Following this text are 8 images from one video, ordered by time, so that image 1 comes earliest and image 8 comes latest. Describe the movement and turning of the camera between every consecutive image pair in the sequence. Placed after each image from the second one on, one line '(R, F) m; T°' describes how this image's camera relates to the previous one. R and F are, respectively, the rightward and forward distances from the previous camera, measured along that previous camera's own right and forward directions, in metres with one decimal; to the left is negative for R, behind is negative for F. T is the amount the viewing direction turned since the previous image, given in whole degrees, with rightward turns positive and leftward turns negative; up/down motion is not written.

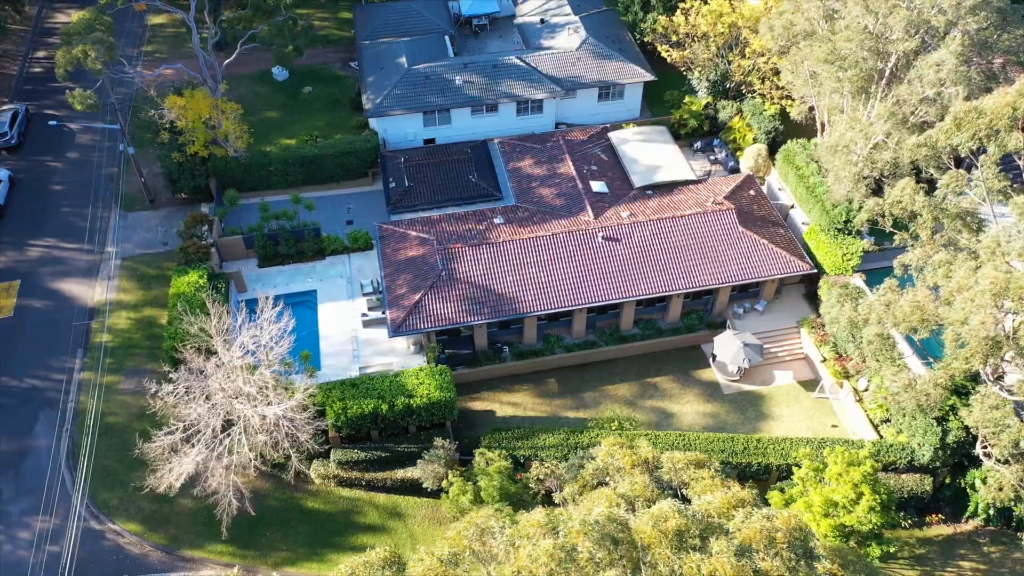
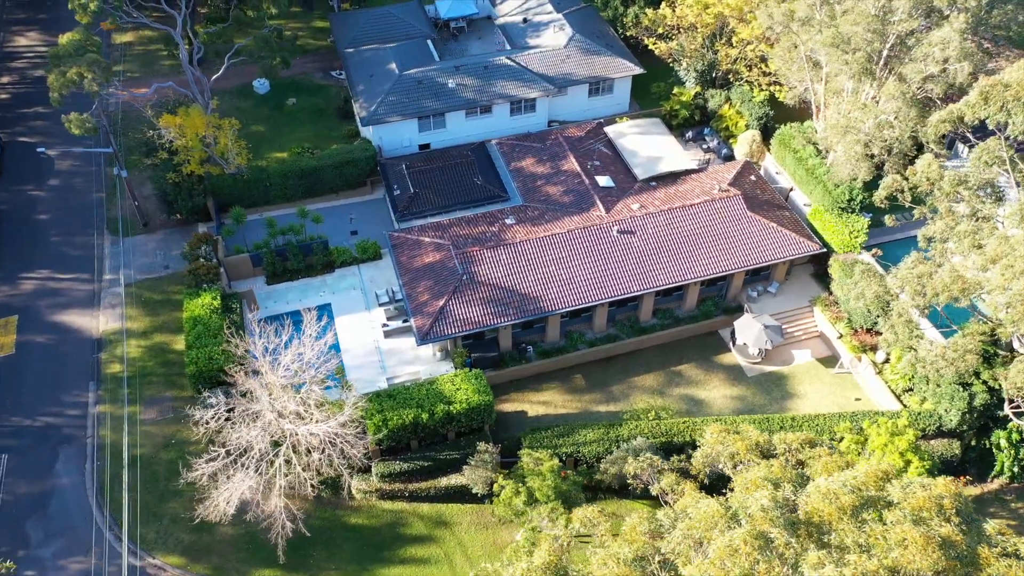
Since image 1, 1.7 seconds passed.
(-3.6, +0.1) m; +4°
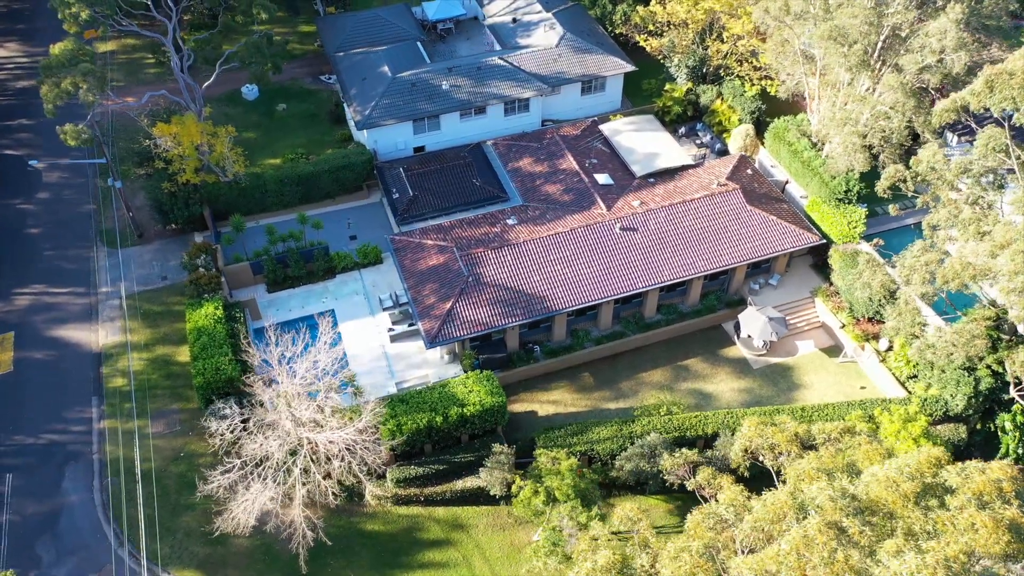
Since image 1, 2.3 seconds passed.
(-1.4, +0.1) m; +2°
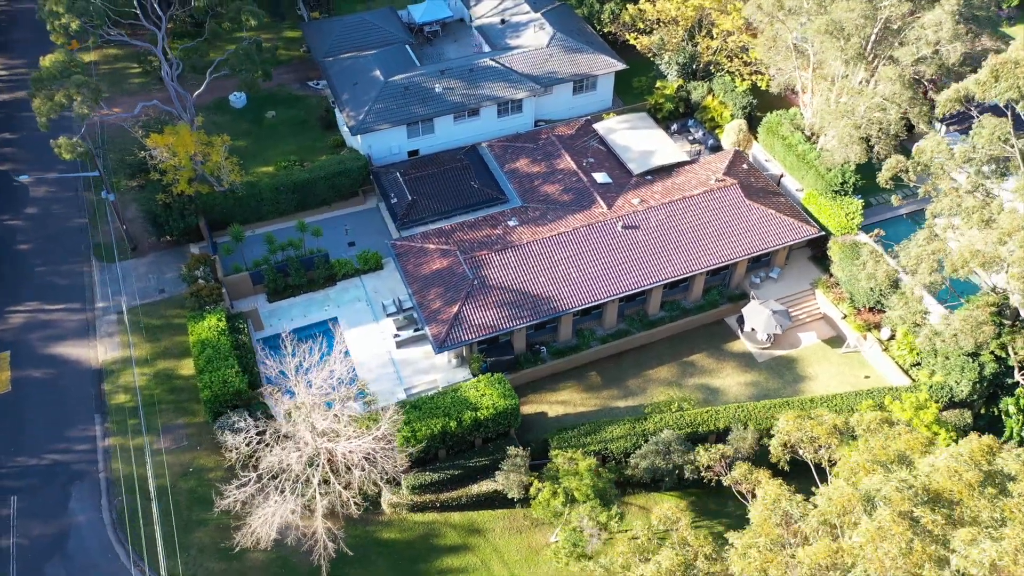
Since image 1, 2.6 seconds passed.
(-1.4, +0.1) m; +2°
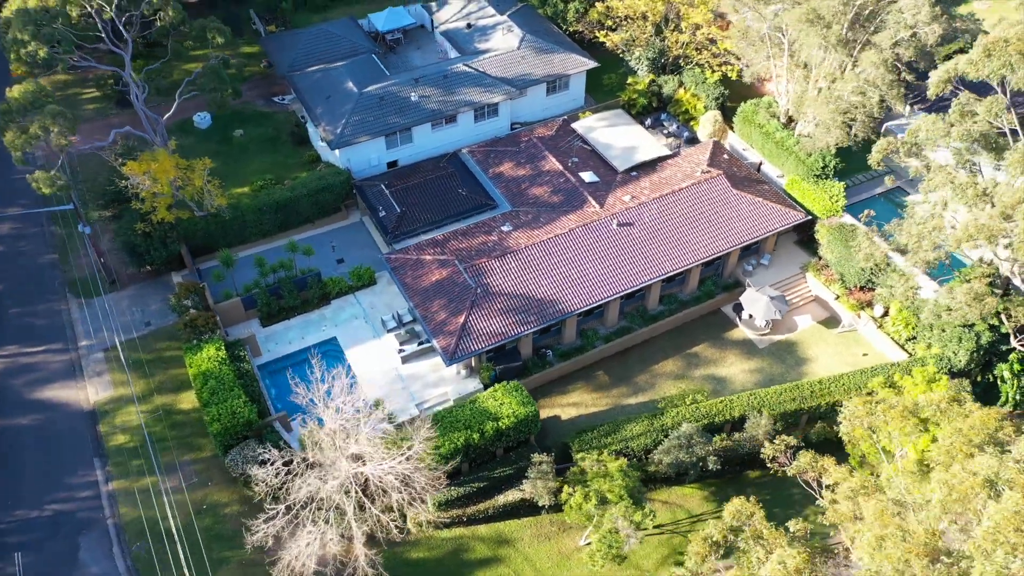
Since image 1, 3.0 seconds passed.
(-2.9, +0.4) m; +4°
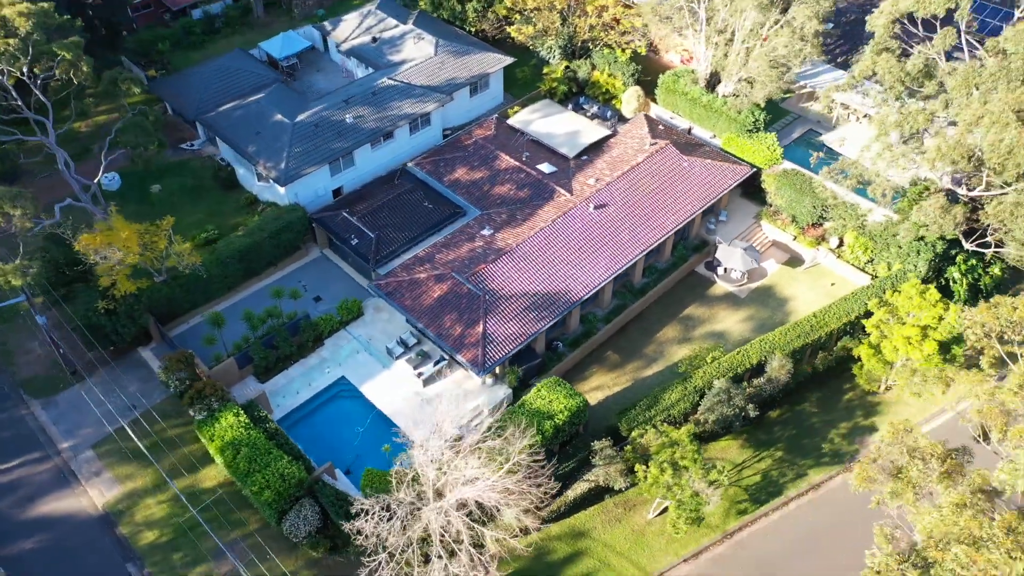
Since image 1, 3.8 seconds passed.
(-7.7, +0.9) m; +12°
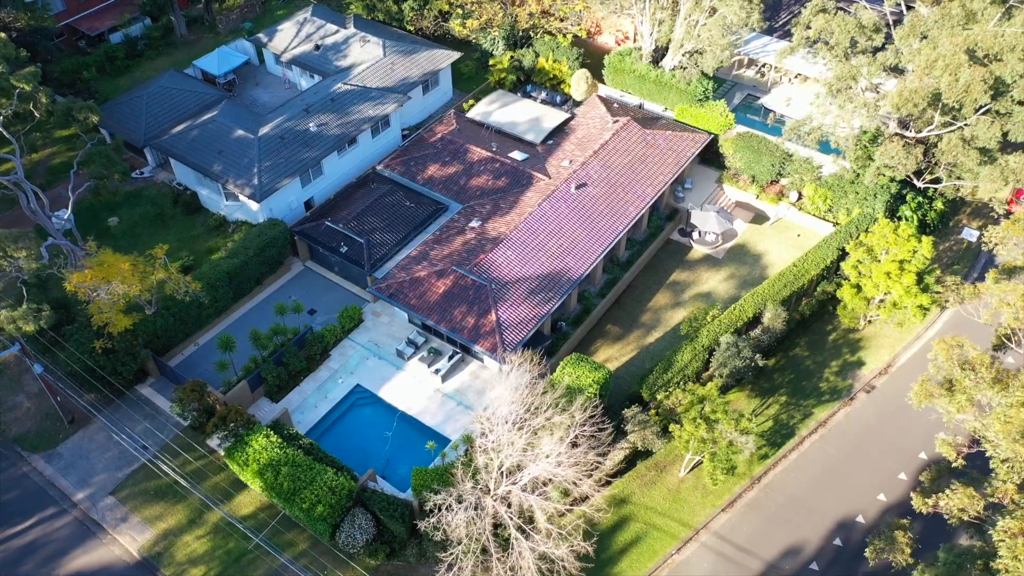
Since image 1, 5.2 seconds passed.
(-5.0, -0.1) m; +7°
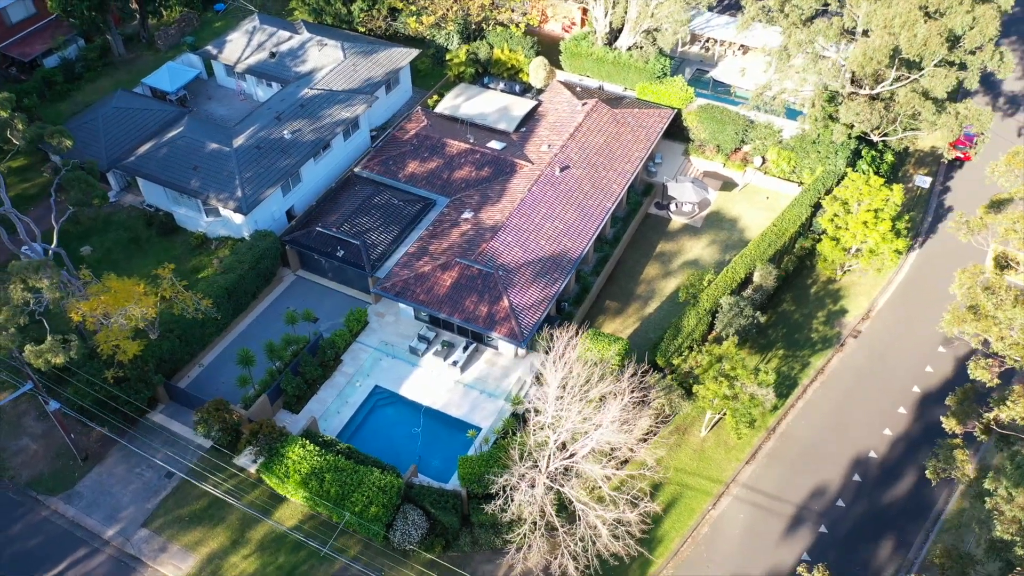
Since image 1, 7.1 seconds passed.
(-4.3, -0.2) m; +6°
